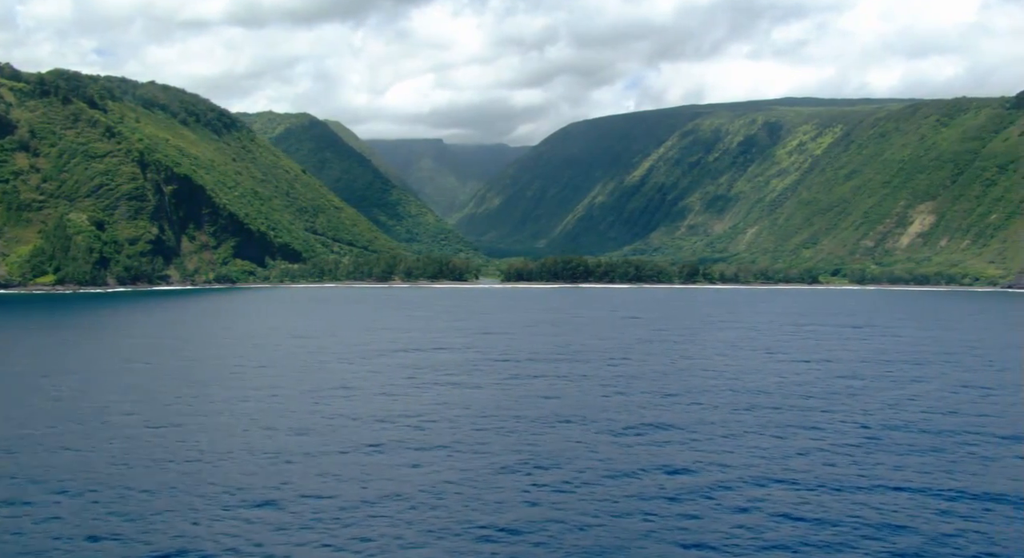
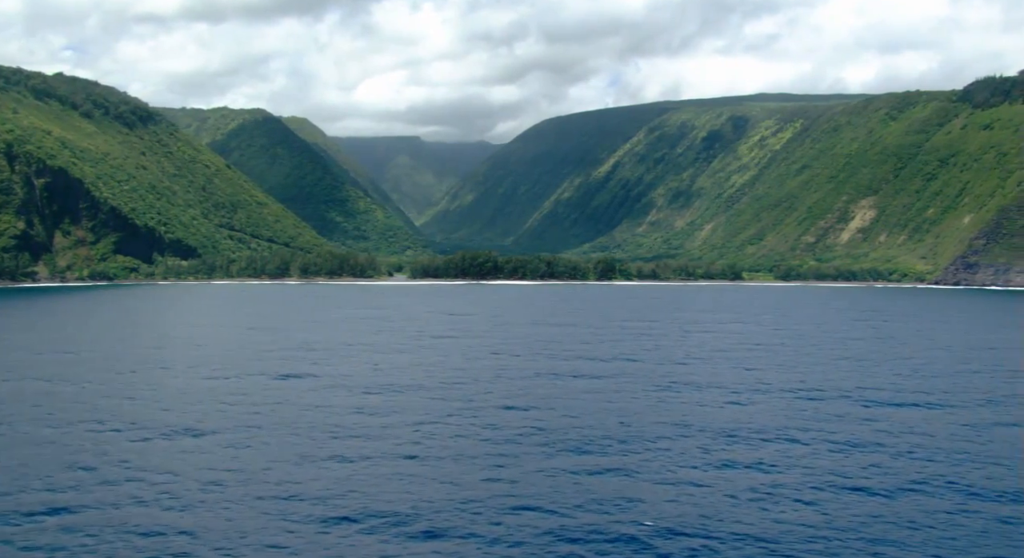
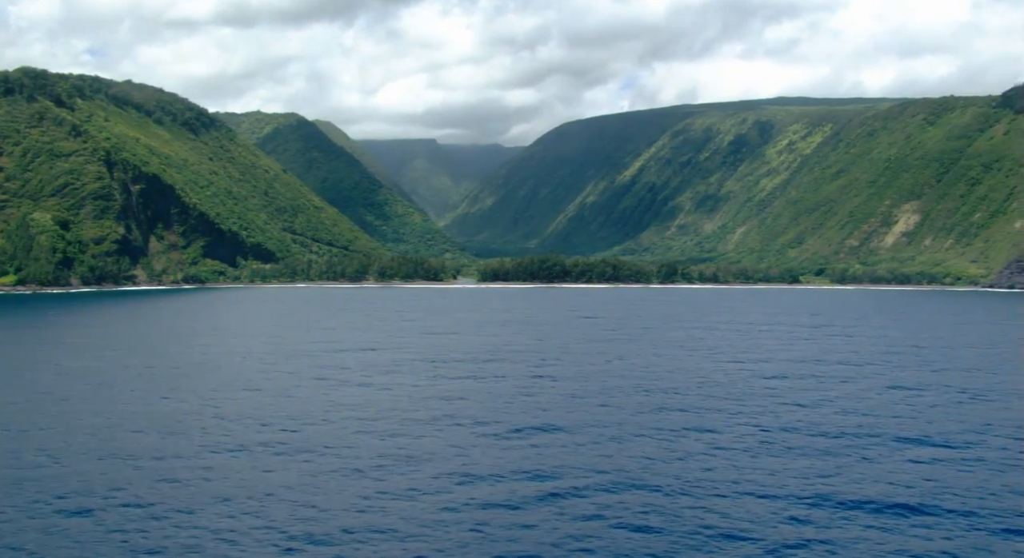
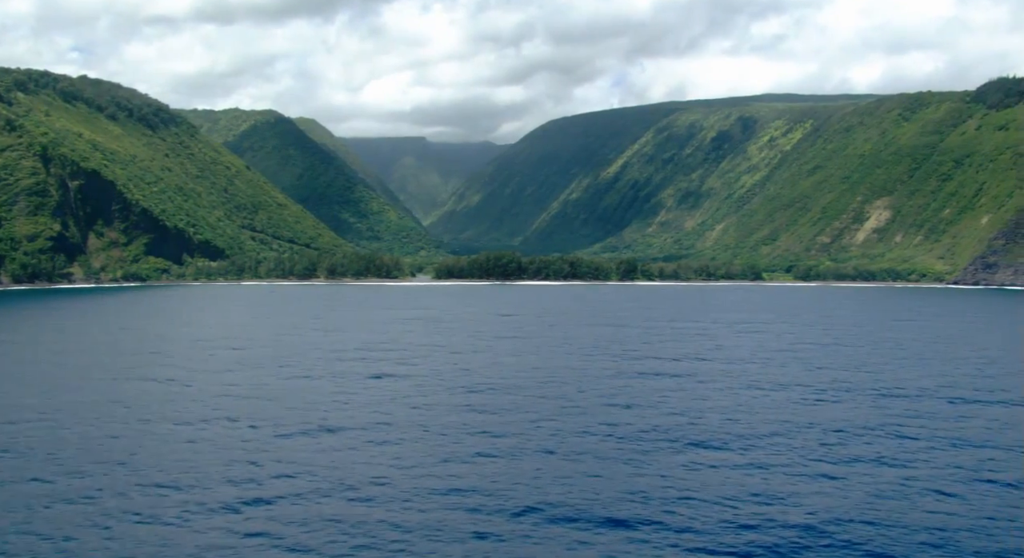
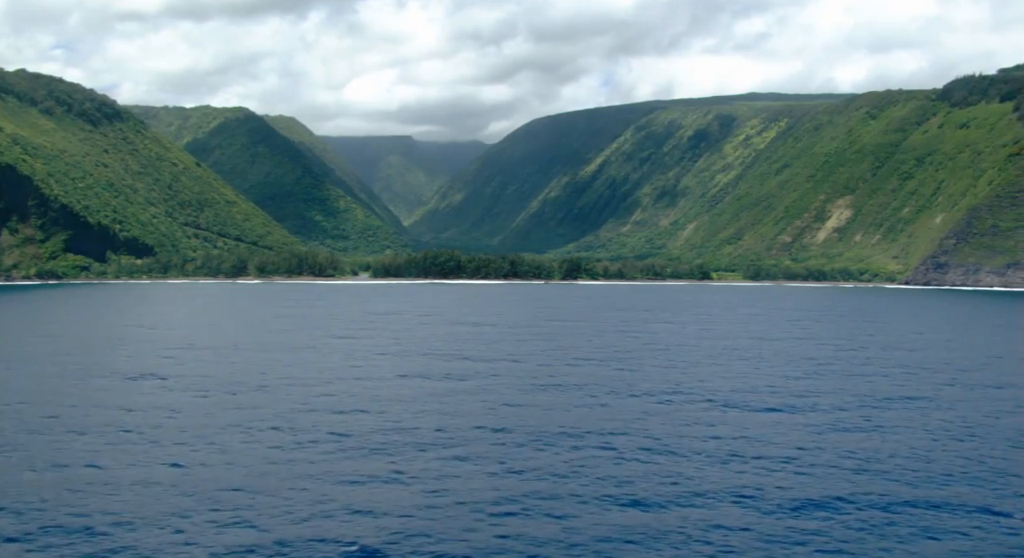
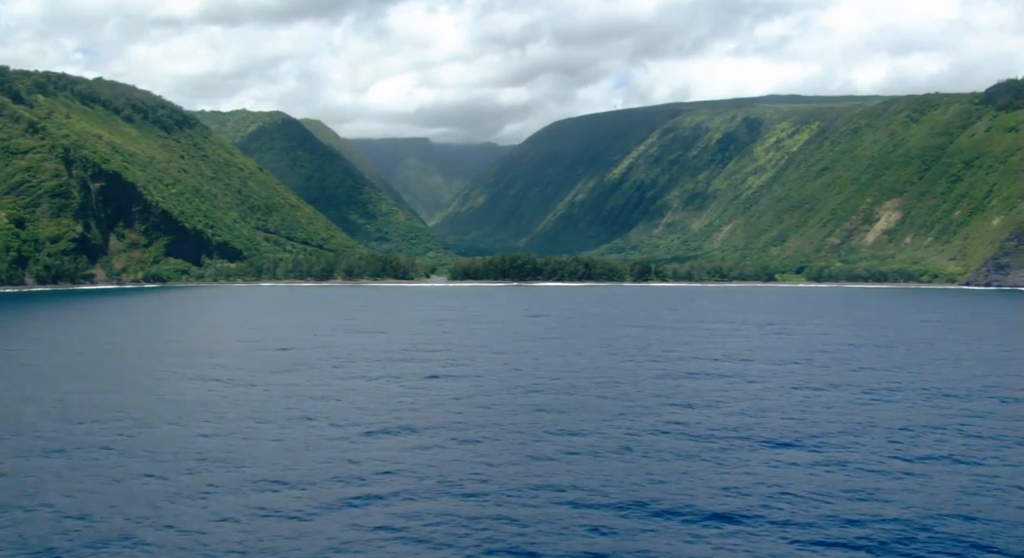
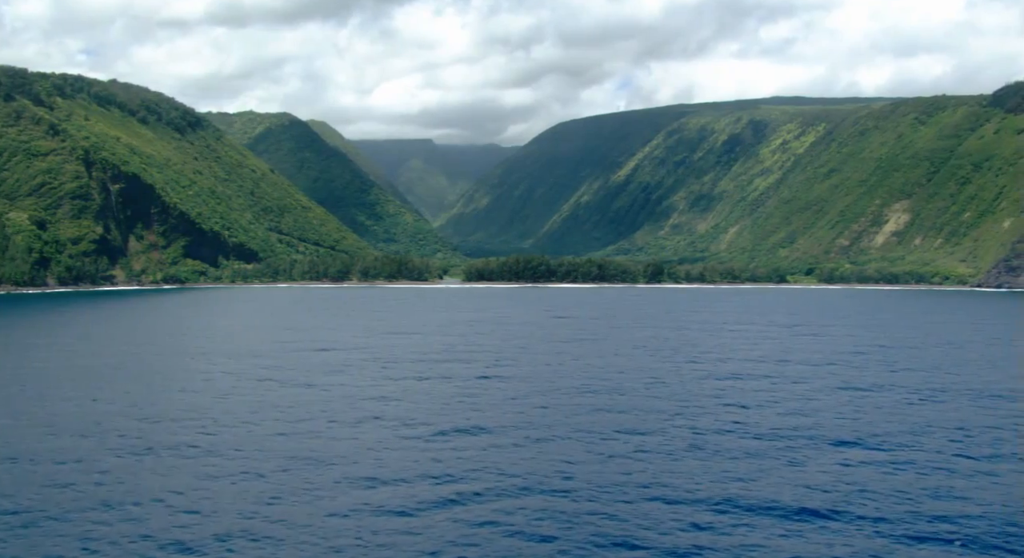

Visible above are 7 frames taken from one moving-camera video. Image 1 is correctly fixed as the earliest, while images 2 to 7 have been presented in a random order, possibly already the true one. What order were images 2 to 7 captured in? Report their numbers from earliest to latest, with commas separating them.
3, 7, 6, 4, 2, 5
